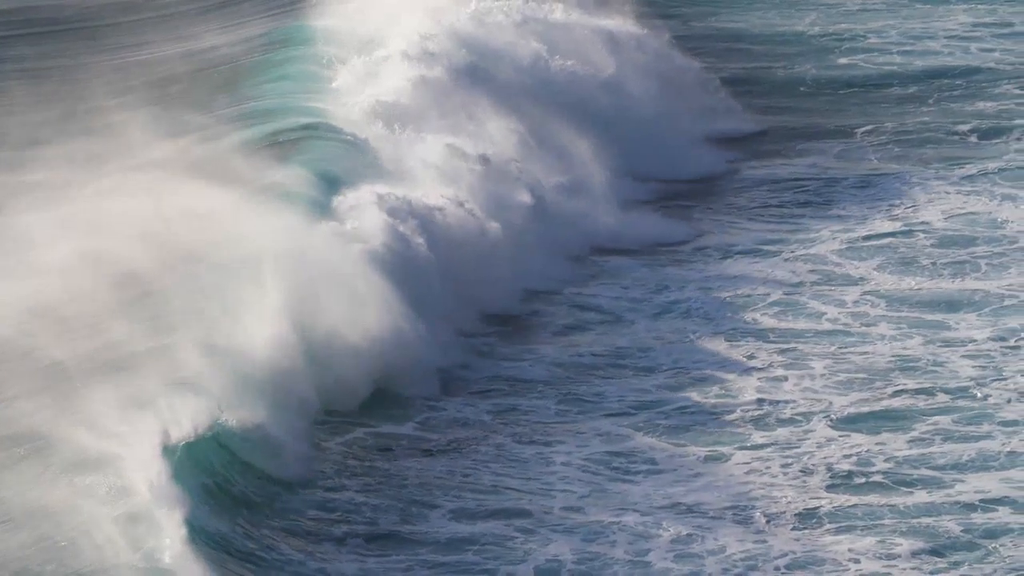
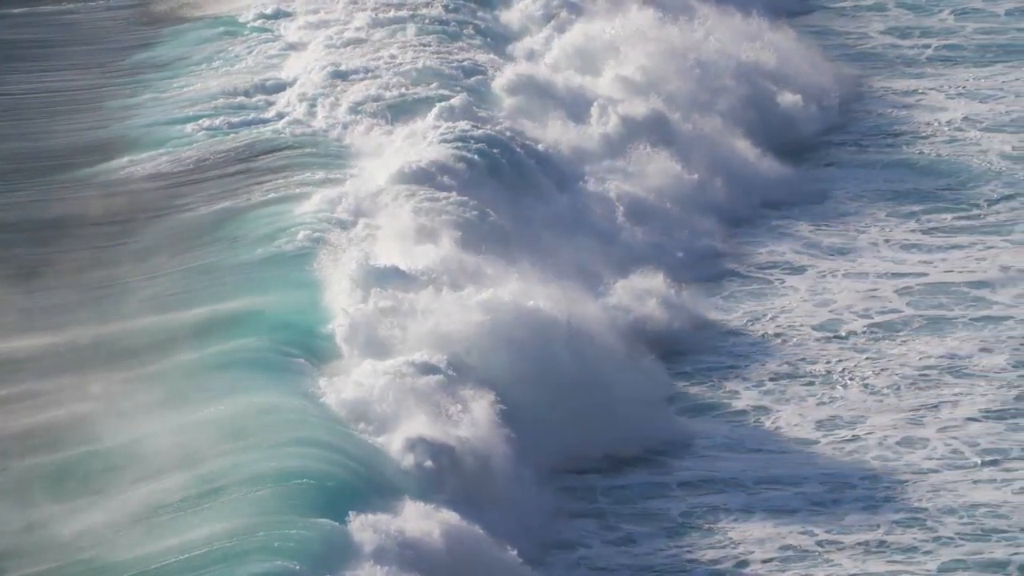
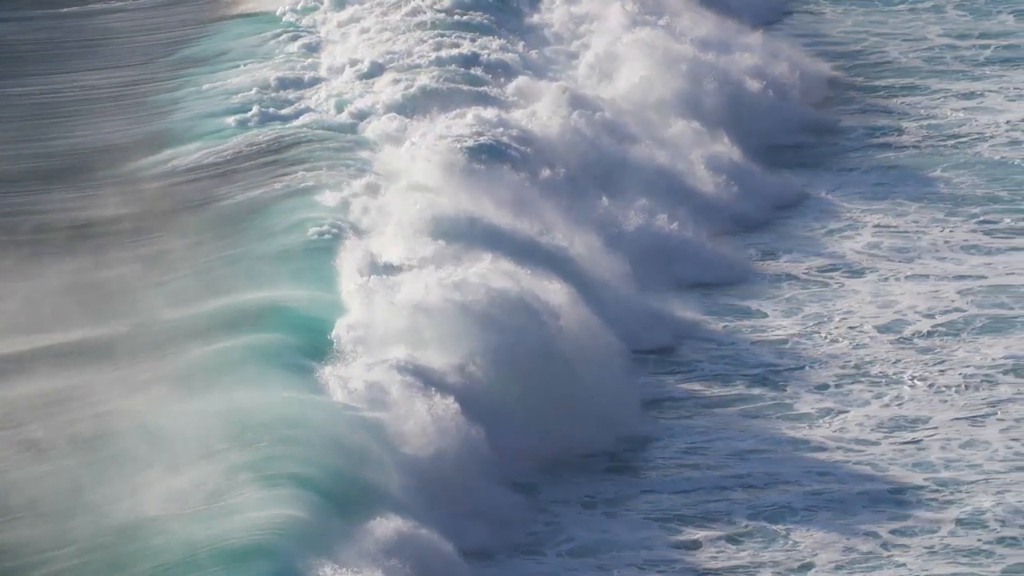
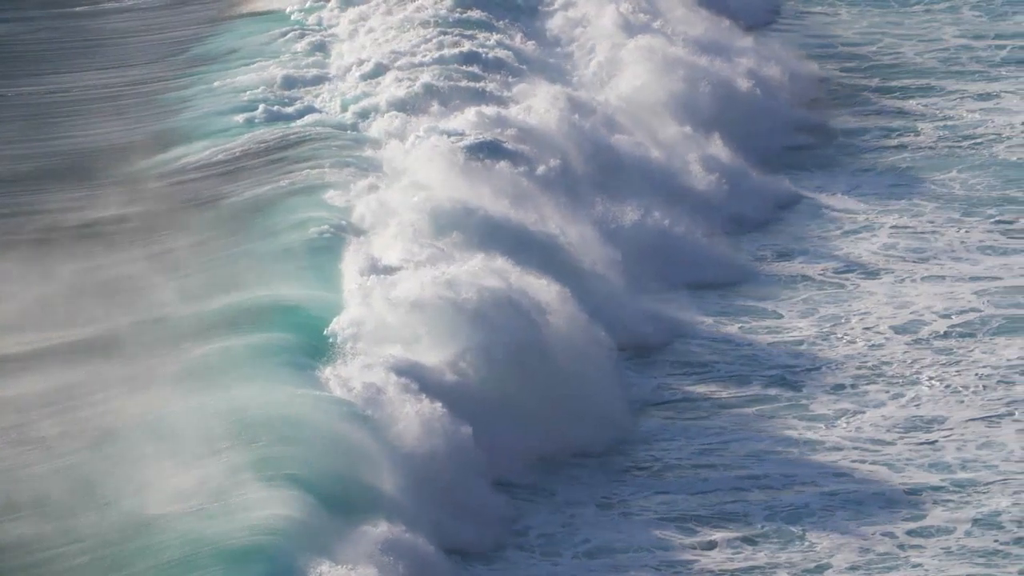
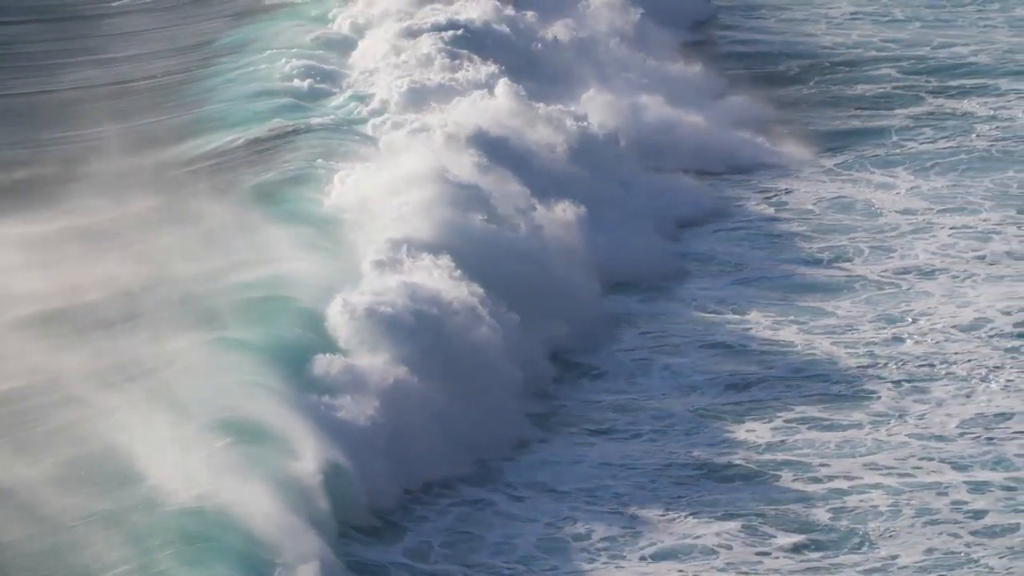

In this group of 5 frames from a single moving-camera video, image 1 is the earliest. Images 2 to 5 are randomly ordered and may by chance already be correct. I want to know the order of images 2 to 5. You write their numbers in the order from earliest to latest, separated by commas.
5, 4, 3, 2
